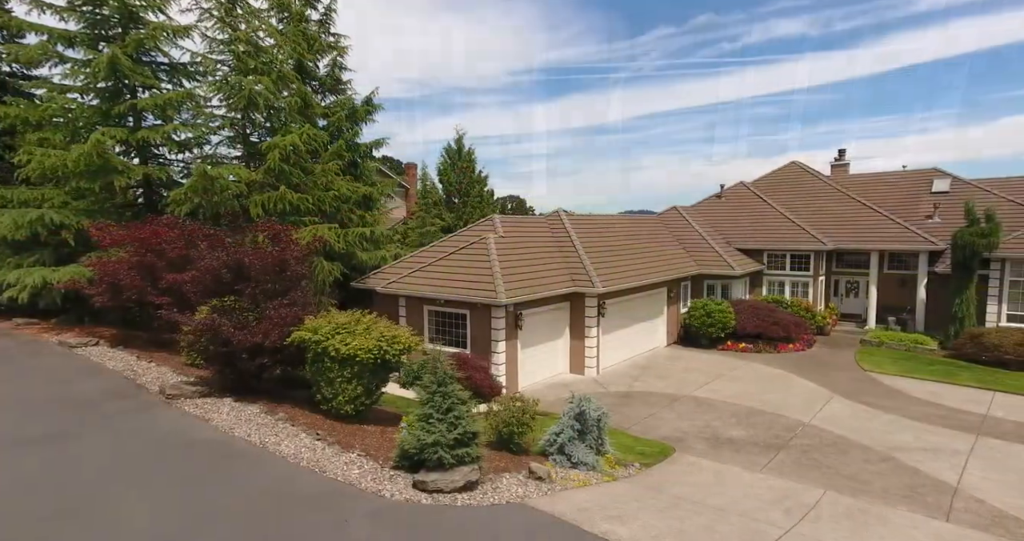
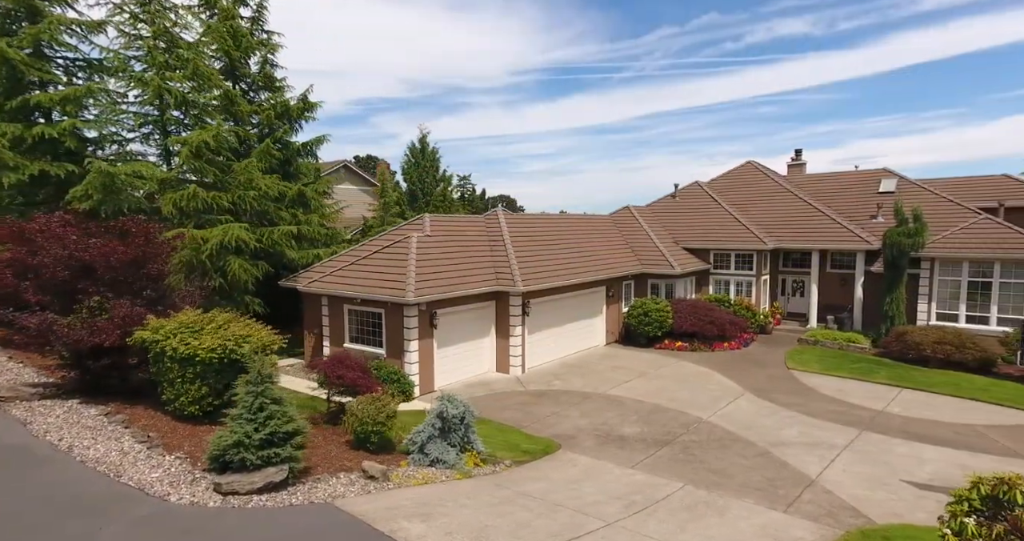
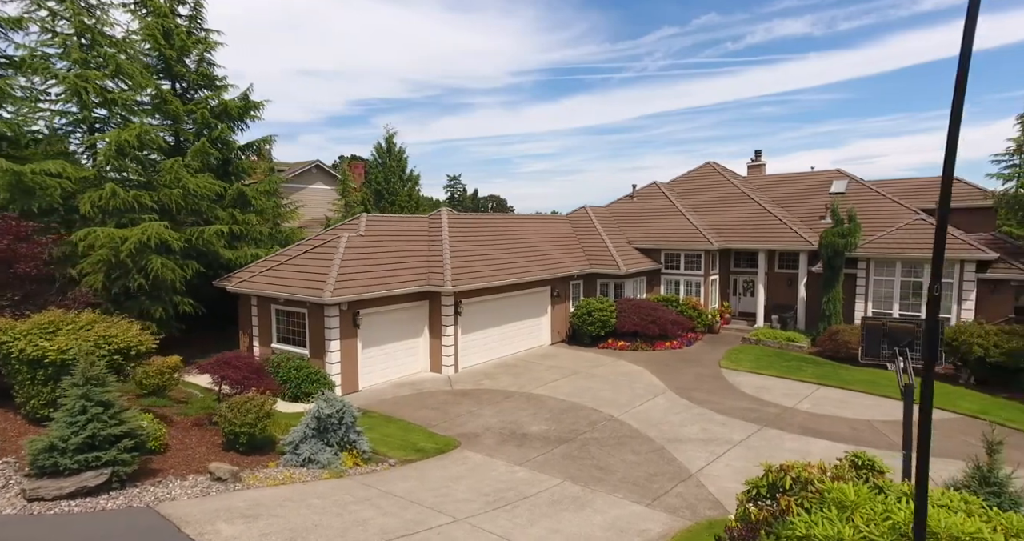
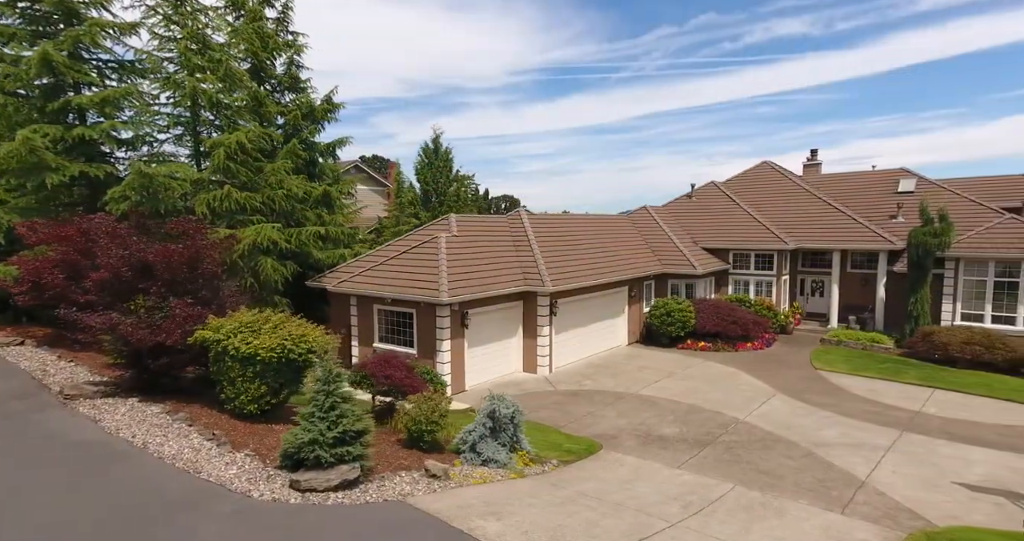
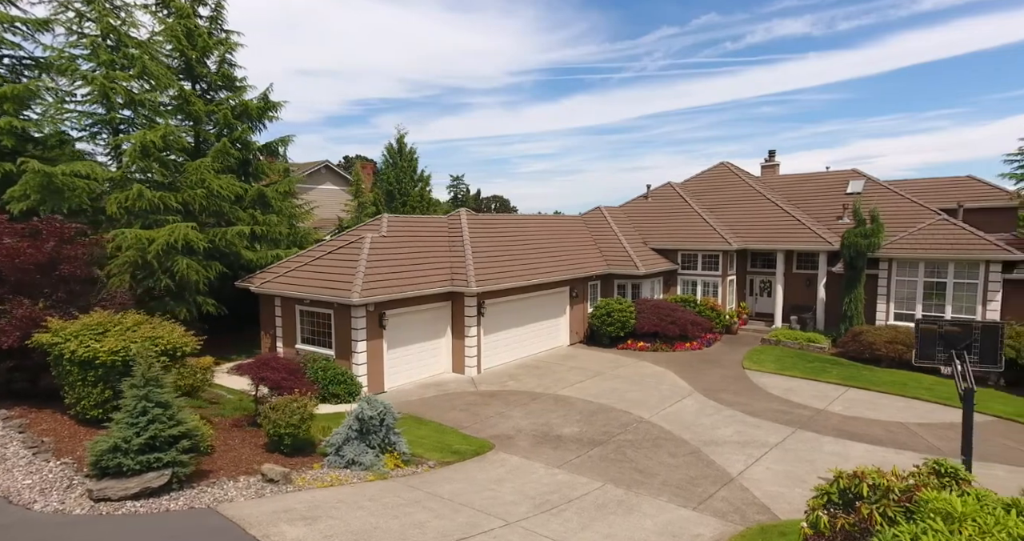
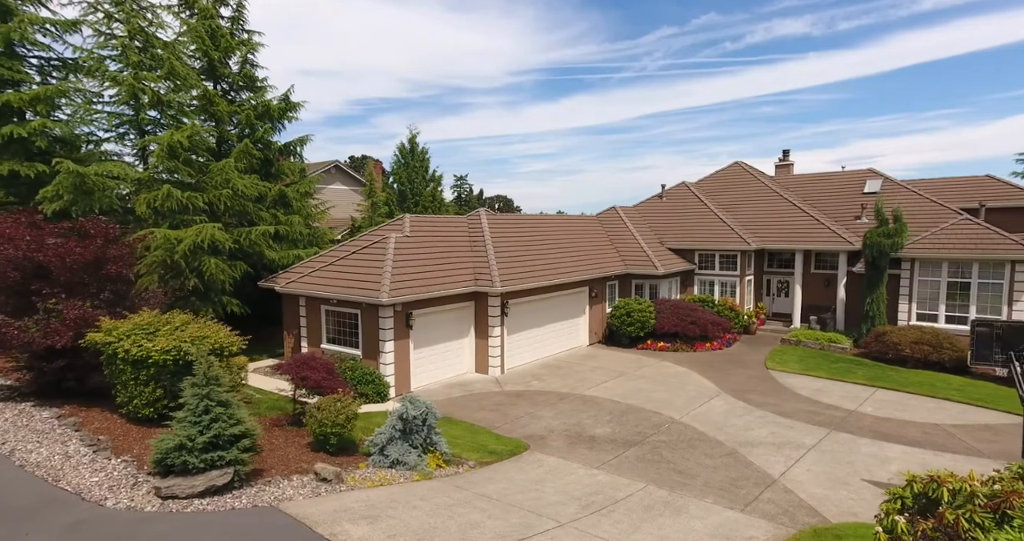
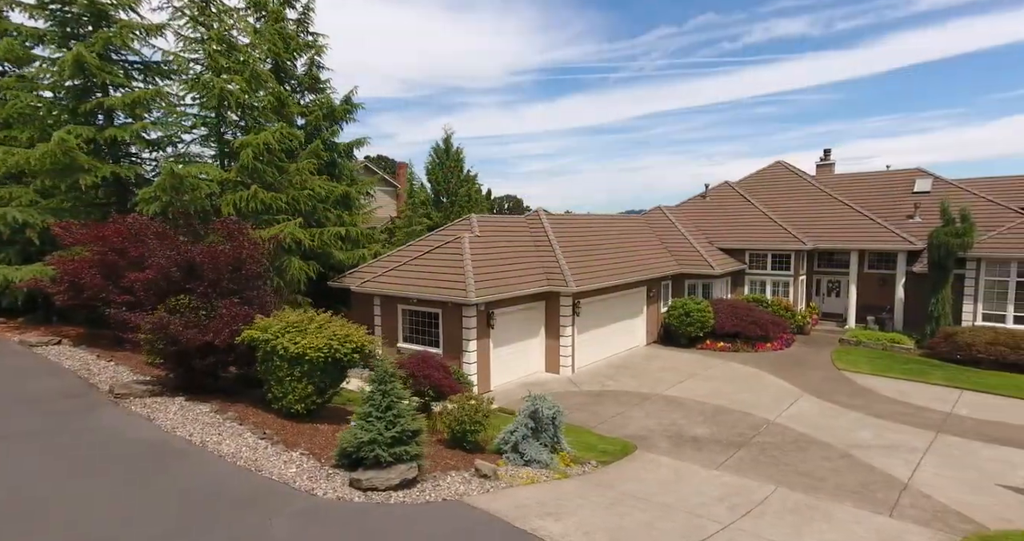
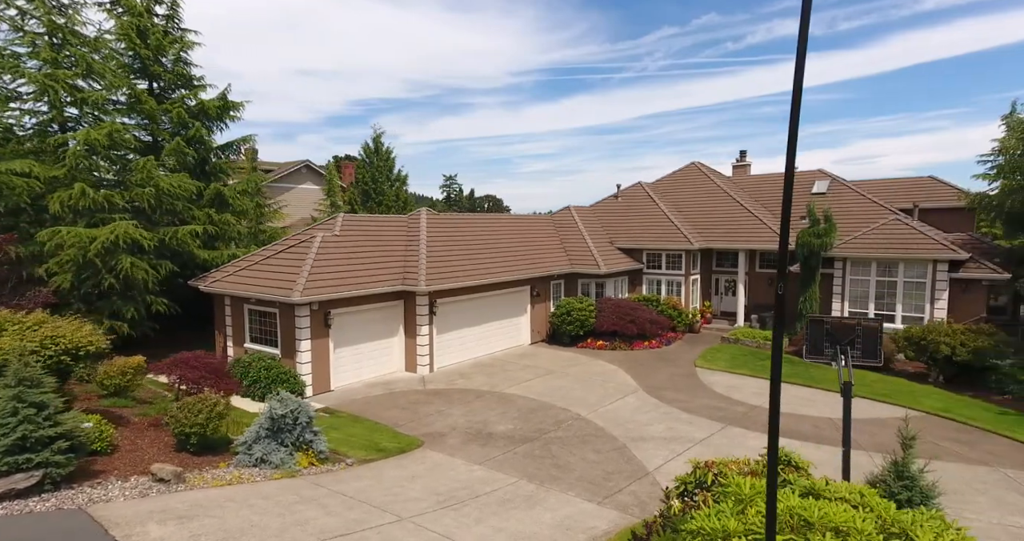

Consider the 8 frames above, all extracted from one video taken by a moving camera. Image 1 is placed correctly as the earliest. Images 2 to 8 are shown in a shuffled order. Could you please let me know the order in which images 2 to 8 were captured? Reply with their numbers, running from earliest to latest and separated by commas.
7, 4, 2, 6, 5, 3, 8
